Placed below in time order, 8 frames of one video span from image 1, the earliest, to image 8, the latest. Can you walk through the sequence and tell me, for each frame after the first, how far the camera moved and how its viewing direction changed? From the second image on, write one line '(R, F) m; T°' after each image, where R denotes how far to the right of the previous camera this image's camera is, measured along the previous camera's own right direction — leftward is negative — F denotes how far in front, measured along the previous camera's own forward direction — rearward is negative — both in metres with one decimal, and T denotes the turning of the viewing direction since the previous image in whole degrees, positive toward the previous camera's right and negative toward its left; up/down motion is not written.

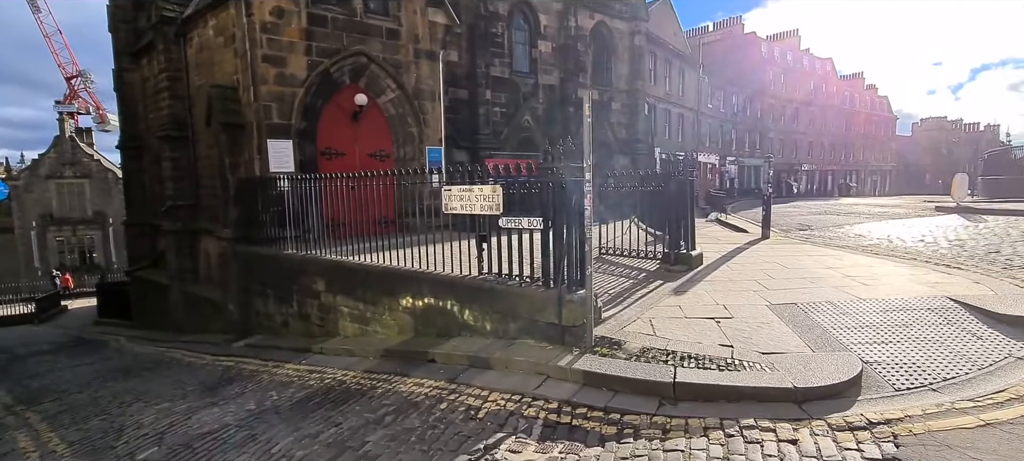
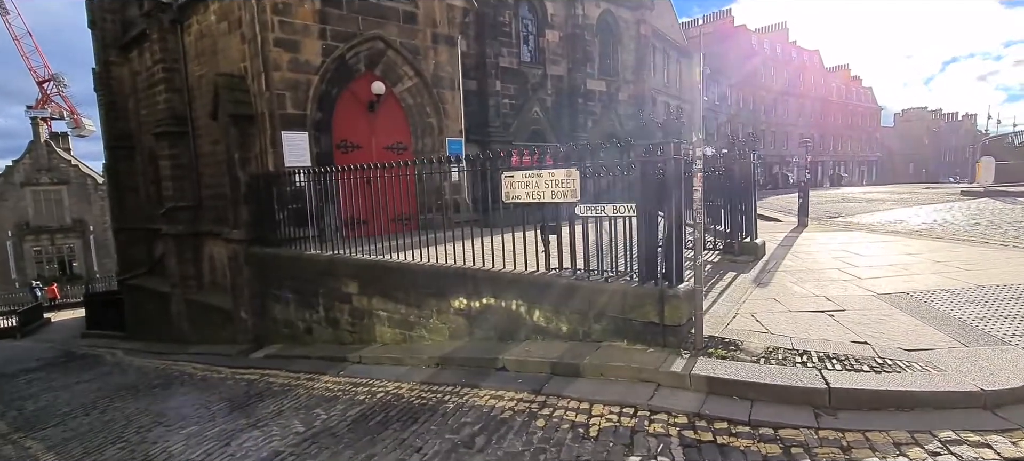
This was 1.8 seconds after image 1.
(-0.9, +0.6) m; +2°
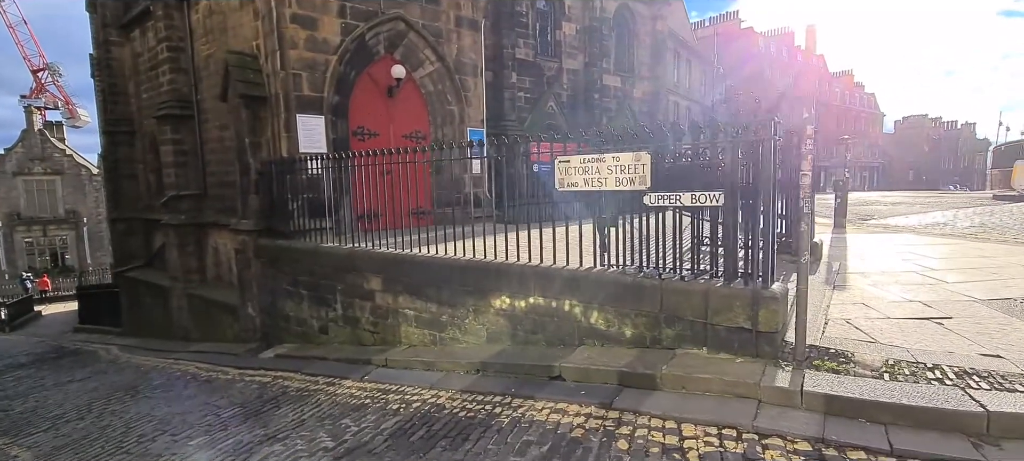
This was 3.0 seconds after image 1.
(-0.6, +0.6) m; 0°
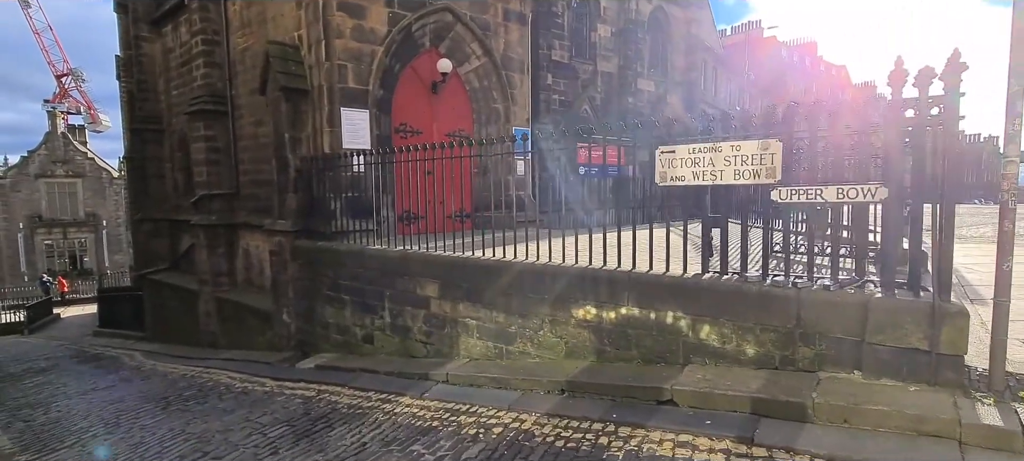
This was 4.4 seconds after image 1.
(-0.7, +0.6) m; -1°
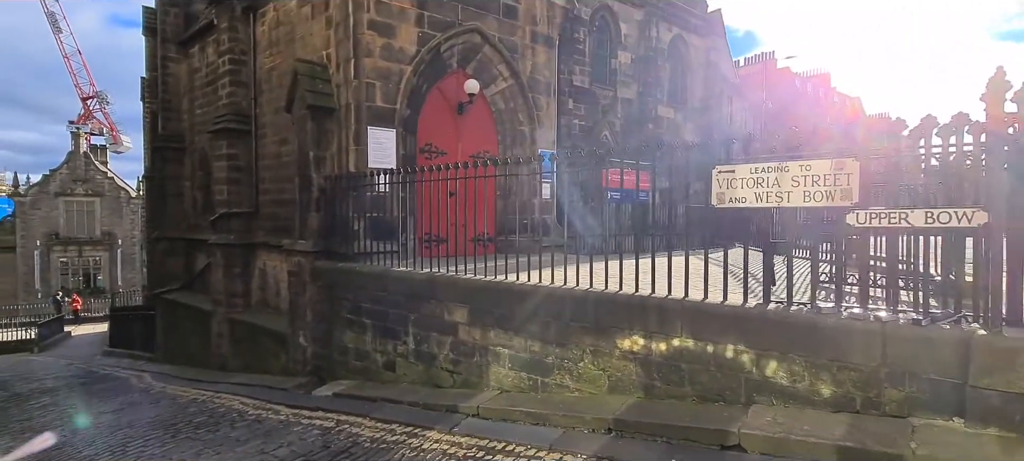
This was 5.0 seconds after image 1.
(-0.3, +0.3) m; -1°
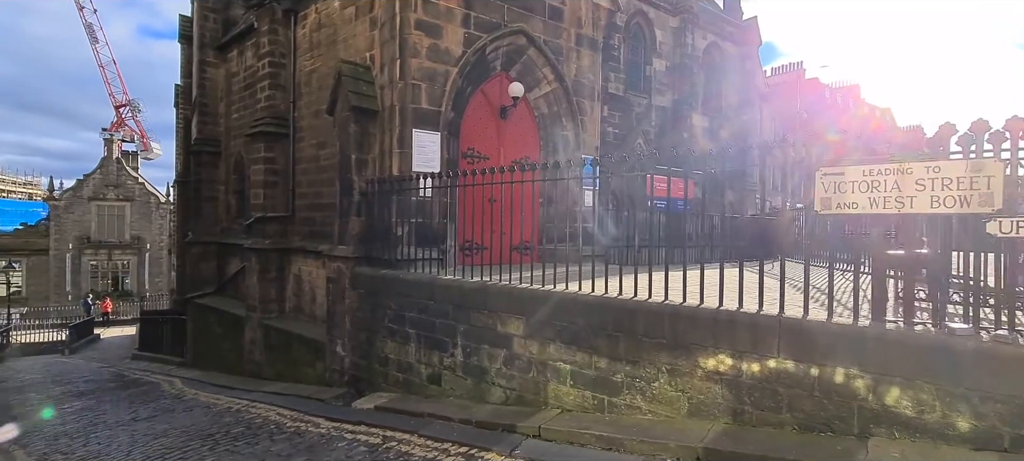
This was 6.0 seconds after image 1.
(-0.5, +0.3) m; -2°
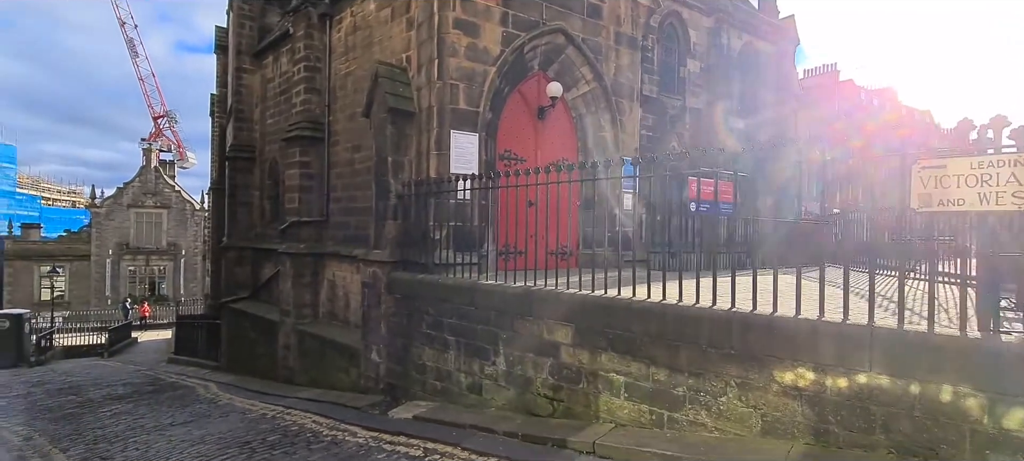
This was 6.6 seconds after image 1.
(-0.3, +0.2) m; -3°
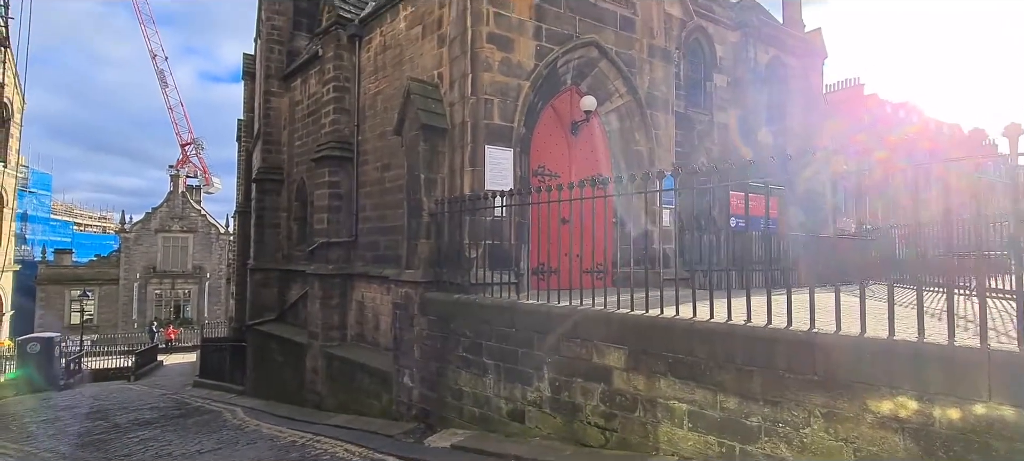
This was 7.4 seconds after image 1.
(-0.3, +0.3) m; -2°
